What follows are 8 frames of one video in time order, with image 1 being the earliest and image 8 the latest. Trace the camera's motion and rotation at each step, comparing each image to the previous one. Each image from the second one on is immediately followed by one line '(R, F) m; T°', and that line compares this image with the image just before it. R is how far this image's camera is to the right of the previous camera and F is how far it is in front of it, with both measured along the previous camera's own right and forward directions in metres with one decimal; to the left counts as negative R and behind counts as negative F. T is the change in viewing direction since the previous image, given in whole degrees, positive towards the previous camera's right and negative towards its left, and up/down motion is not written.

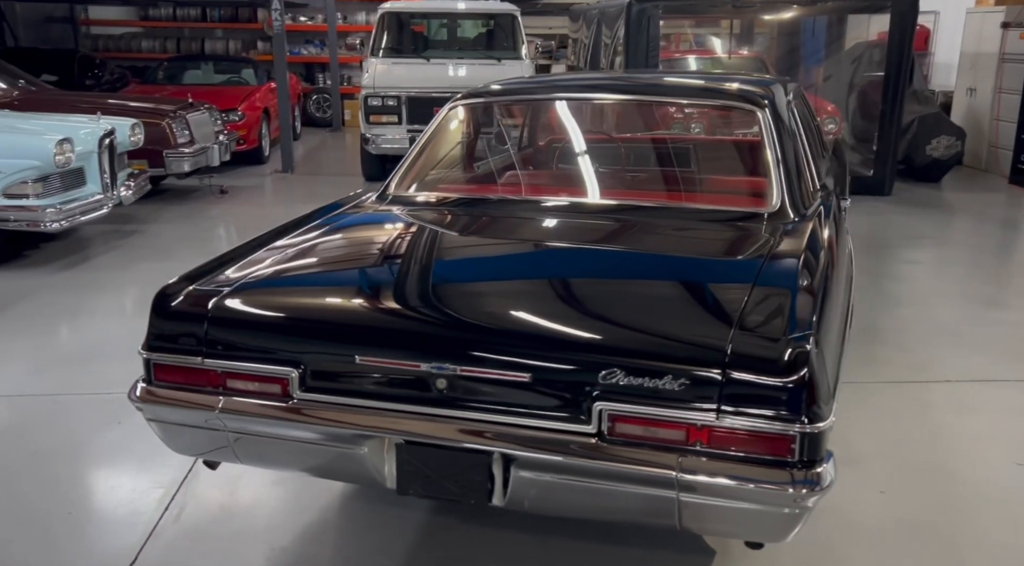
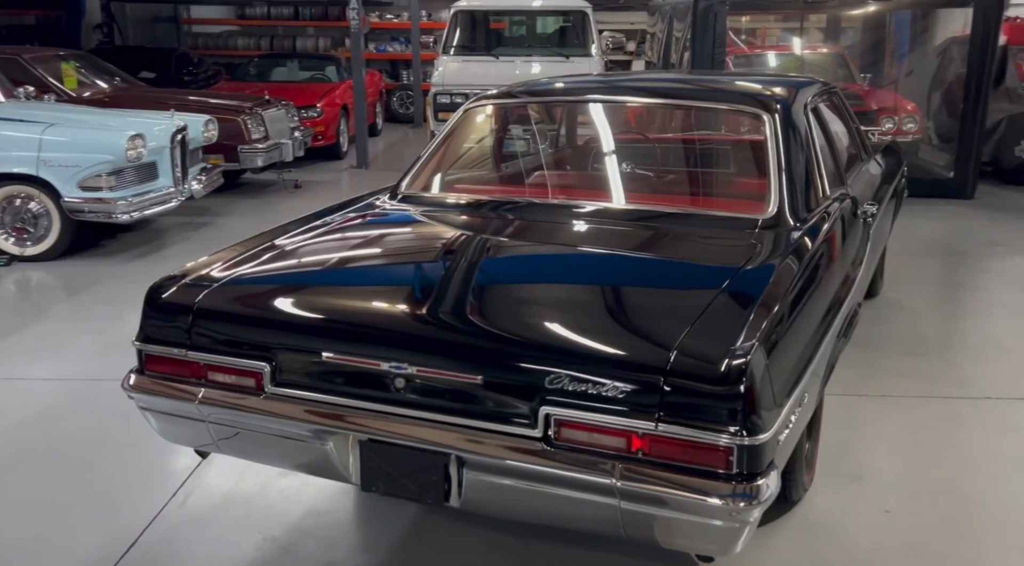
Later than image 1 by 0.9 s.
(+0.3, 0.0) m; -6°
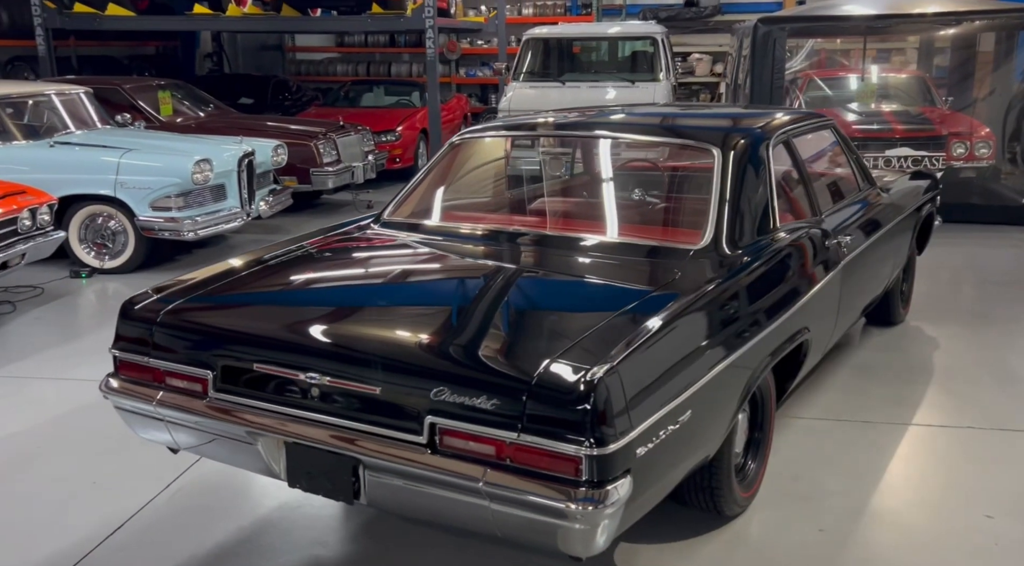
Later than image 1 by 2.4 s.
(+0.5, -0.2) m; -7°
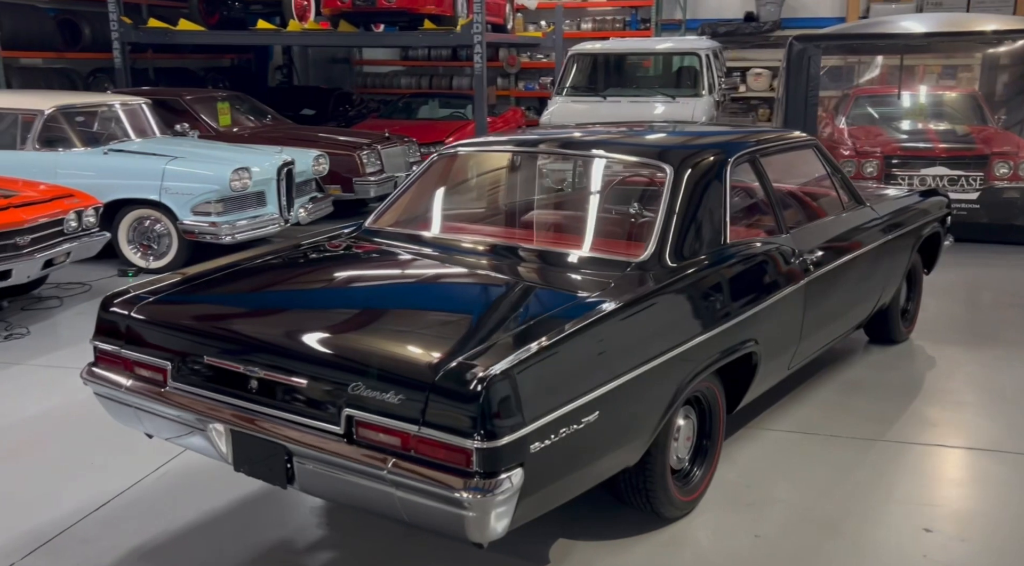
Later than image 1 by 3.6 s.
(+0.4, -0.1) m; -5°
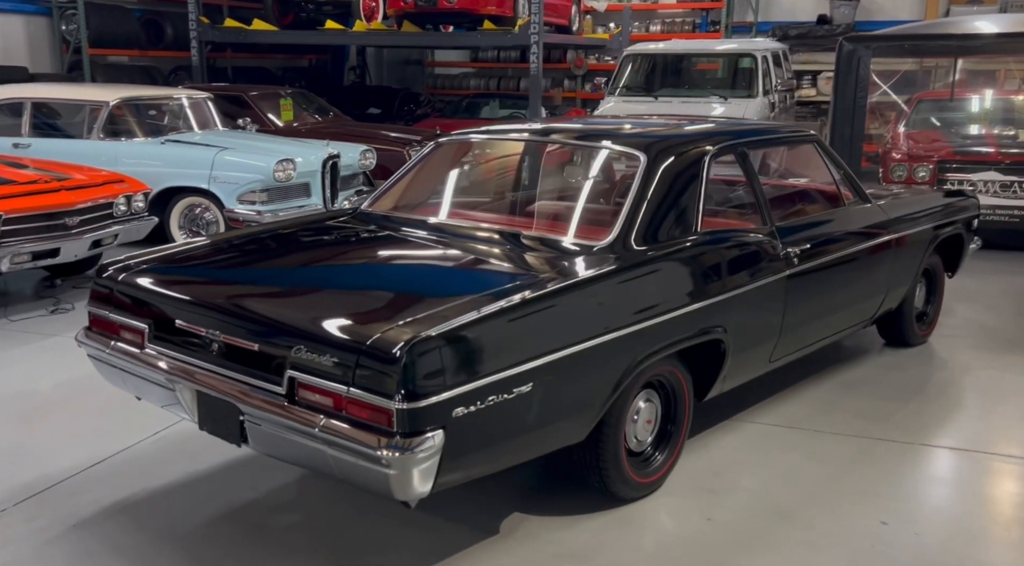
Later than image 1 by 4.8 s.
(+0.4, -0.1) m; -5°
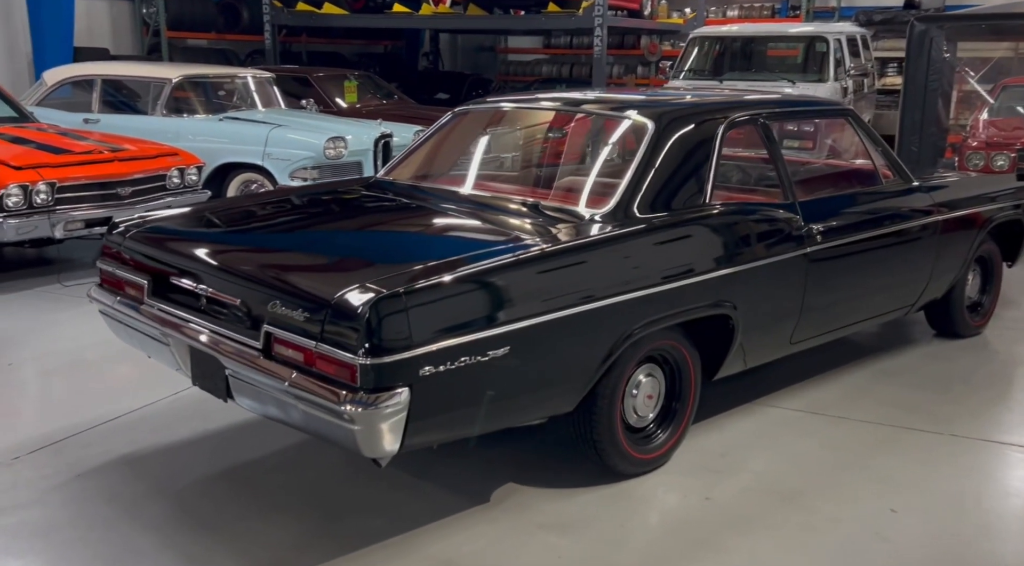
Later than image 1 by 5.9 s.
(+0.2, +0.1) m; -5°
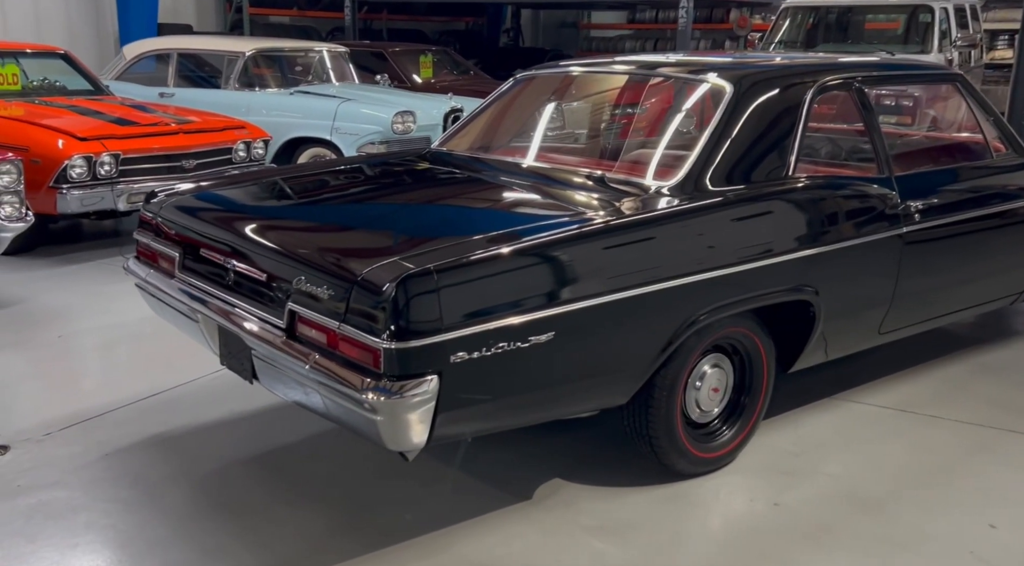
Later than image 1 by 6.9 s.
(+0.1, +0.2) m; -5°
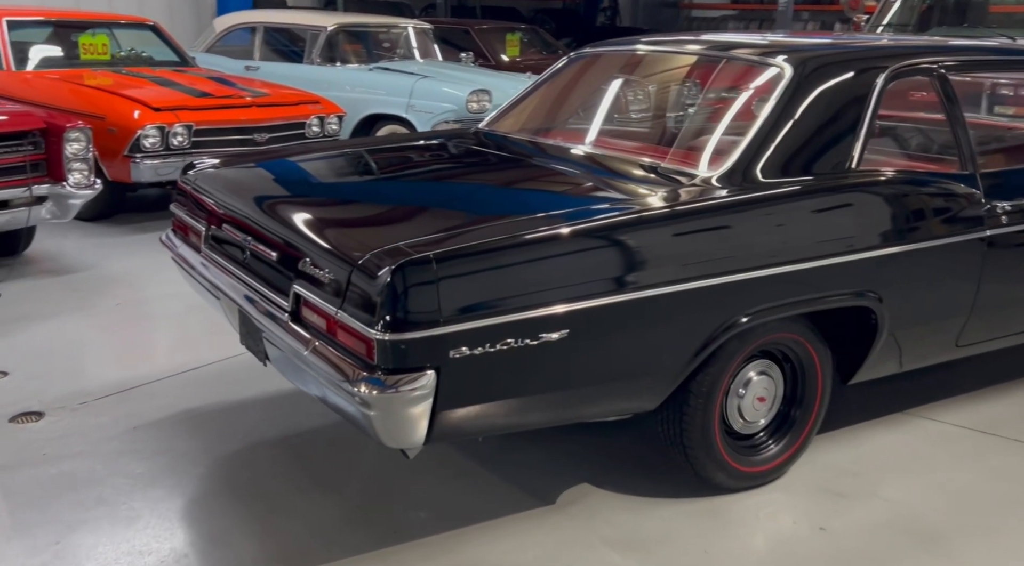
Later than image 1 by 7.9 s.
(+0.2, +0.2) m; -6°
